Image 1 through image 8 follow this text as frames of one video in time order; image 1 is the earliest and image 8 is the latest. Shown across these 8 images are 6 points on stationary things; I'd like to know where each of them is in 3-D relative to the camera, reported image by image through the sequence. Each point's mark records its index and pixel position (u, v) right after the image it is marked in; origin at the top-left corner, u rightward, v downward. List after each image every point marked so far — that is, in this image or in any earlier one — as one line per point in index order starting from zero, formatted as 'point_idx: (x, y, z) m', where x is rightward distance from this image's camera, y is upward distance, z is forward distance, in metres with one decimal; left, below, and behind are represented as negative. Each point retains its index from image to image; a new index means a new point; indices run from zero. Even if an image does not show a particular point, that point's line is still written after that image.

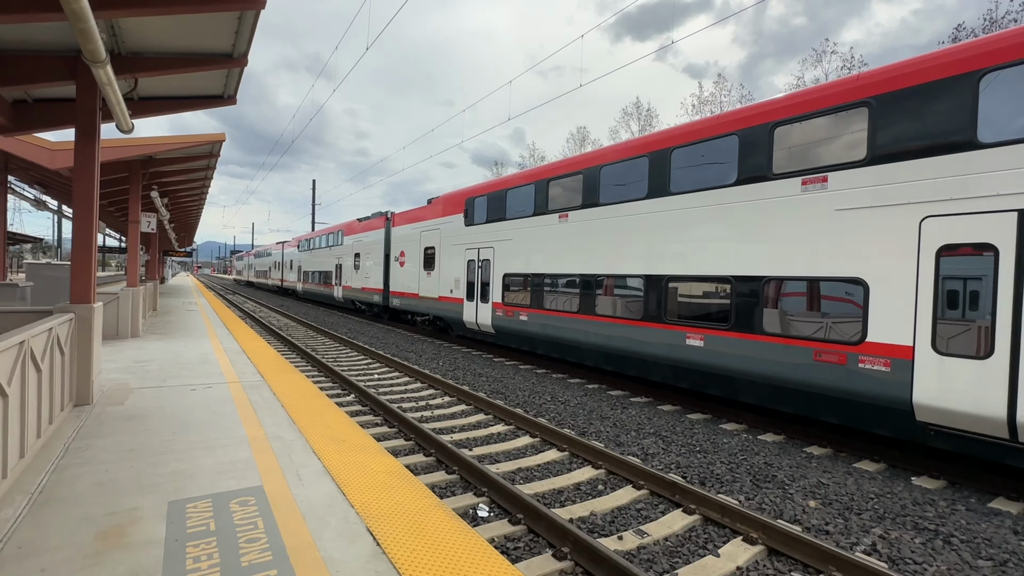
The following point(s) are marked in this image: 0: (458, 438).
0: (-0.6, -1.6, +5.3) m
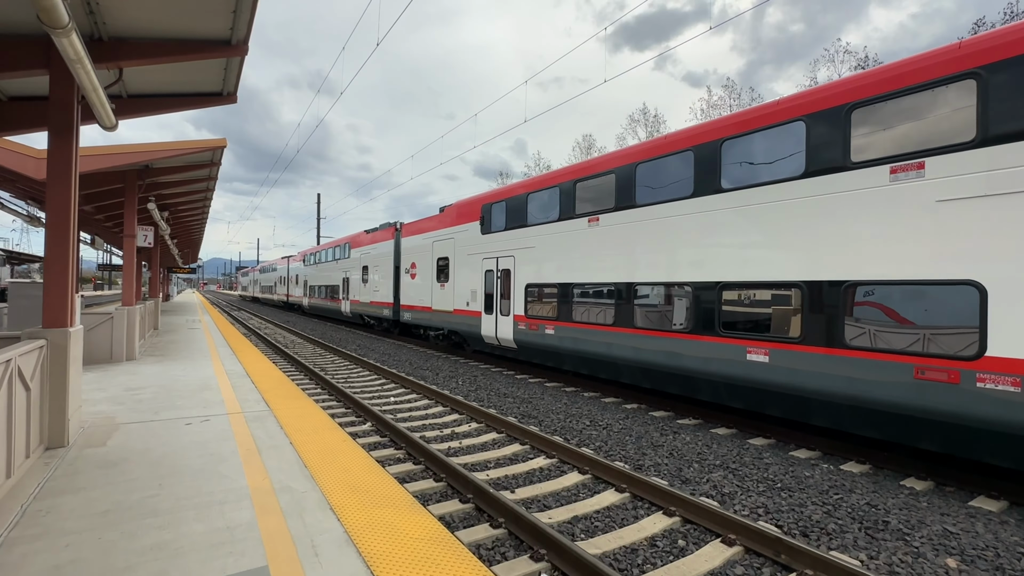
0: (-0.1, -1.7, +4.6) m
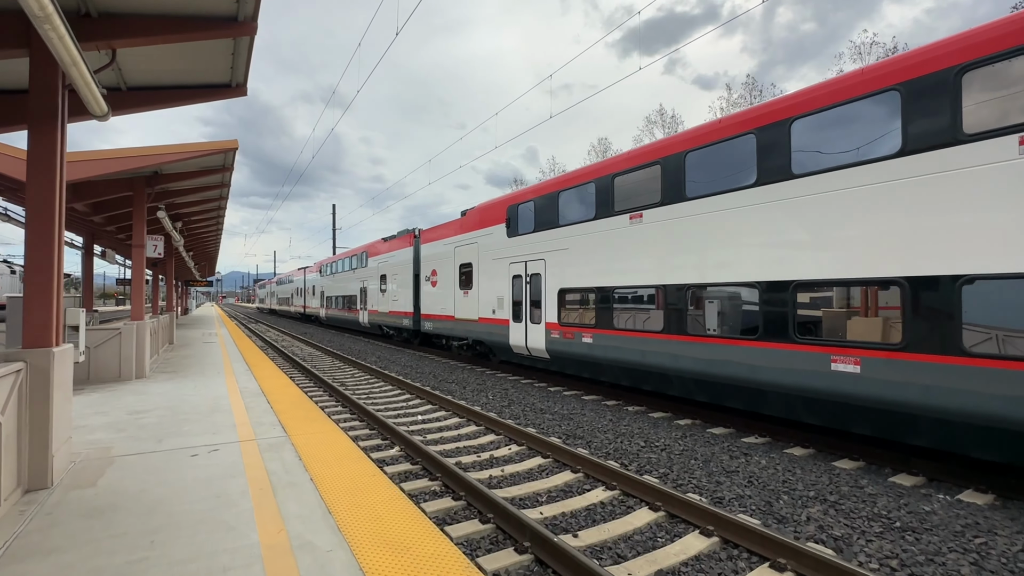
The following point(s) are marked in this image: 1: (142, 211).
0: (+0.3, -1.8, +3.9) m
1: (-6.3, +1.3, +8.5) m
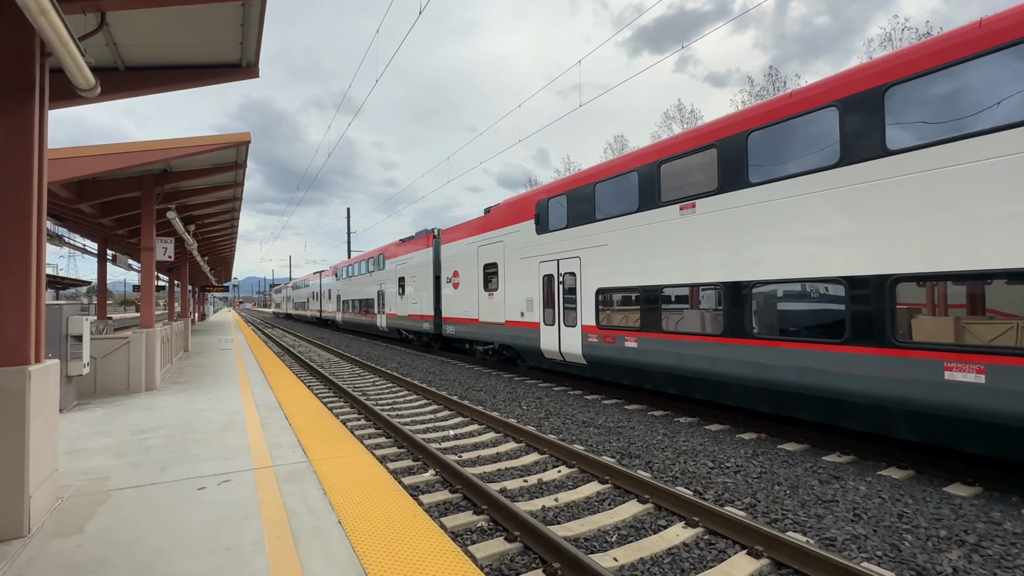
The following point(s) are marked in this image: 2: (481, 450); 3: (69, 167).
0: (+0.7, -1.8, +3.2) m
1: (-5.7, +1.2, +8.0) m
2: (-0.4, -1.8, +5.6) m
3: (-5.5, +1.5, +6.2) m
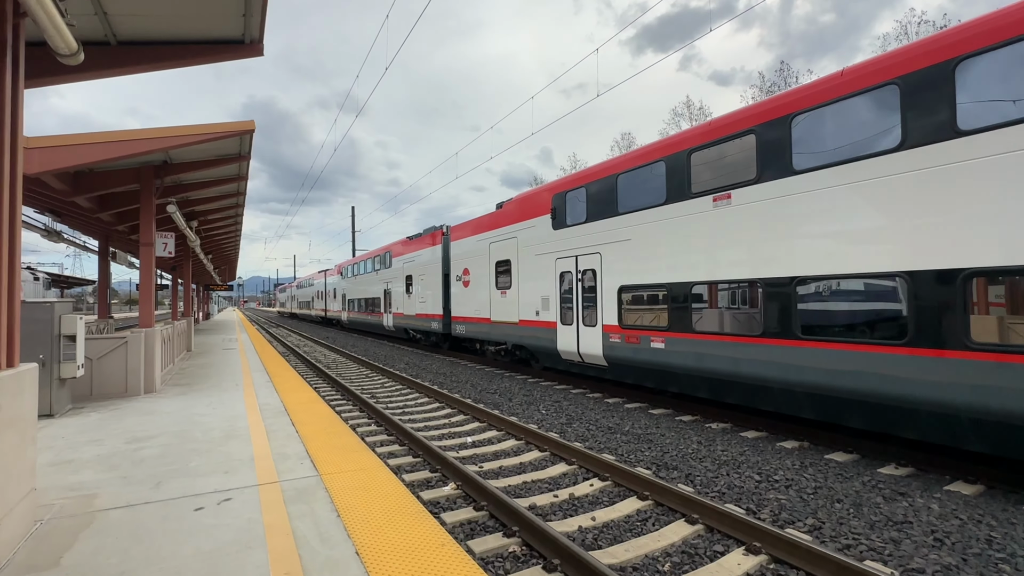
0: (+1.0, -1.7, +2.8) m
1: (-5.5, +1.3, +7.6) m
2: (-0.1, -1.8, +5.2) m
3: (-5.3, +1.6, +5.8) m
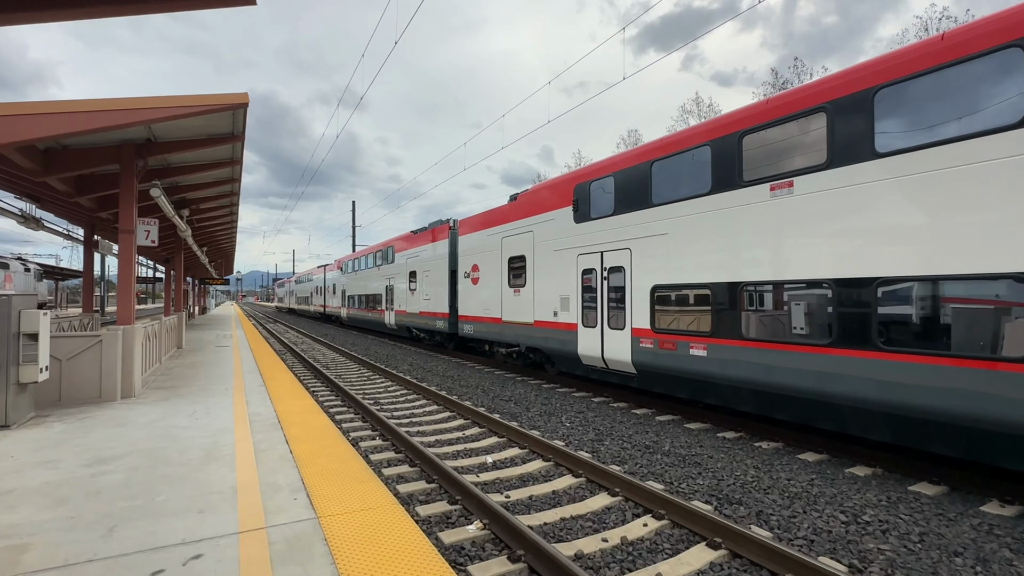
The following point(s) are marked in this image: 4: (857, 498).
0: (+1.3, -1.7, +2.0) m
1: (-5.2, +1.4, +6.8) m
2: (+0.2, -1.8, +4.5) m
3: (-5.0, +1.6, +5.1) m
4: (+2.8, -1.7, +4.1) m
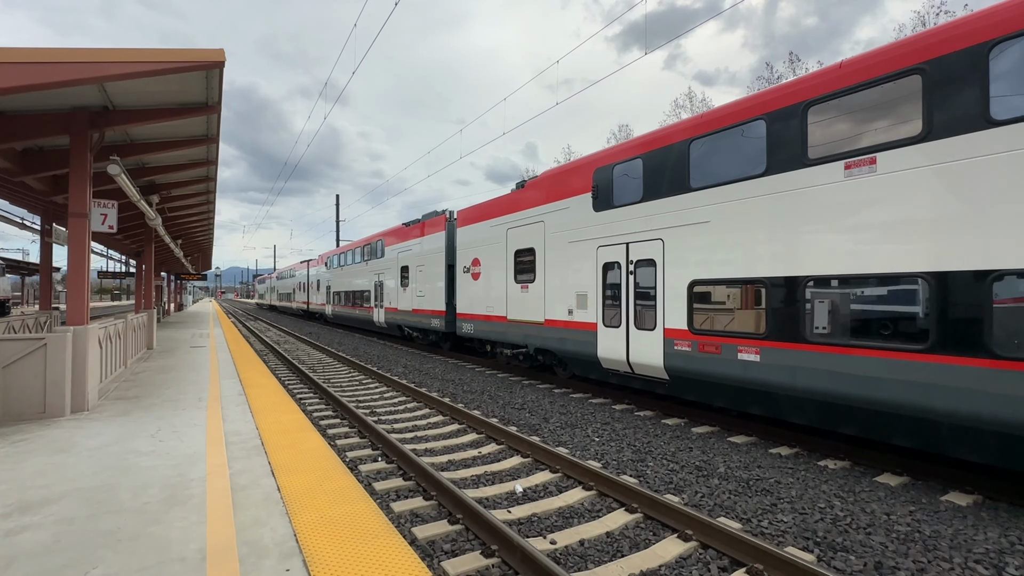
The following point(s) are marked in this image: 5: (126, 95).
0: (+1.6, -1.7, +1.2) m
1: (-4.9, +1.4, +5.8) m
2: (+0.5, -1.7, +3.6) m
3: (-4.7, +1.7, +4.1) m
4: (+3.1, -1.7, +3.3) m
5: (-4.3, +2.1, +5.6) m
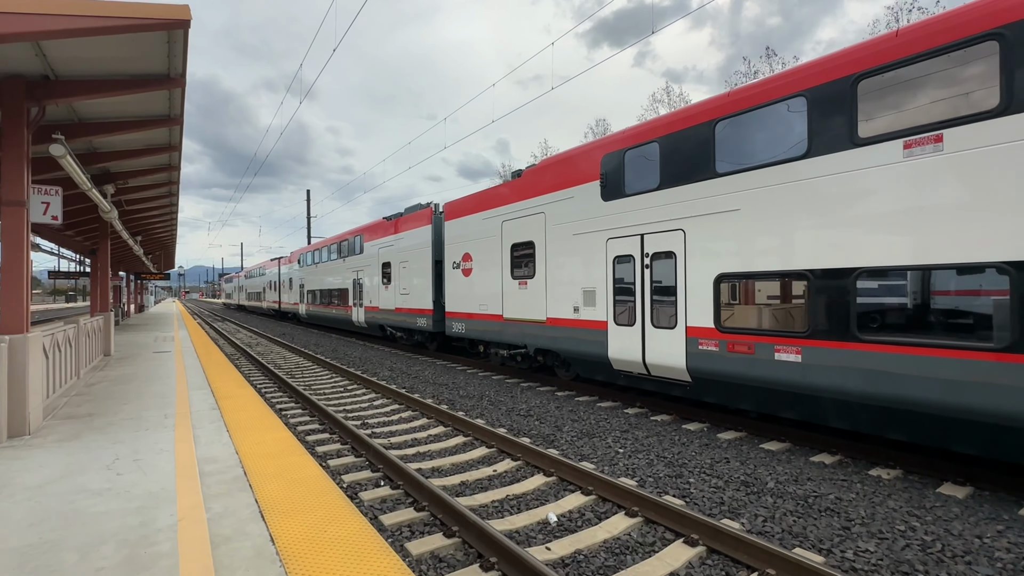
0: (+2.0, -1.7, +0.7) m
1: (-4.8, +1.4, +4.9) m
2: (+0.7, -1.7, +3.1) m
3: (-4.5, +1.7, +3.2) m
4: (+3.4, -1.6, +2.9) m
5: (-4.2, +2.1, +4.8) m
